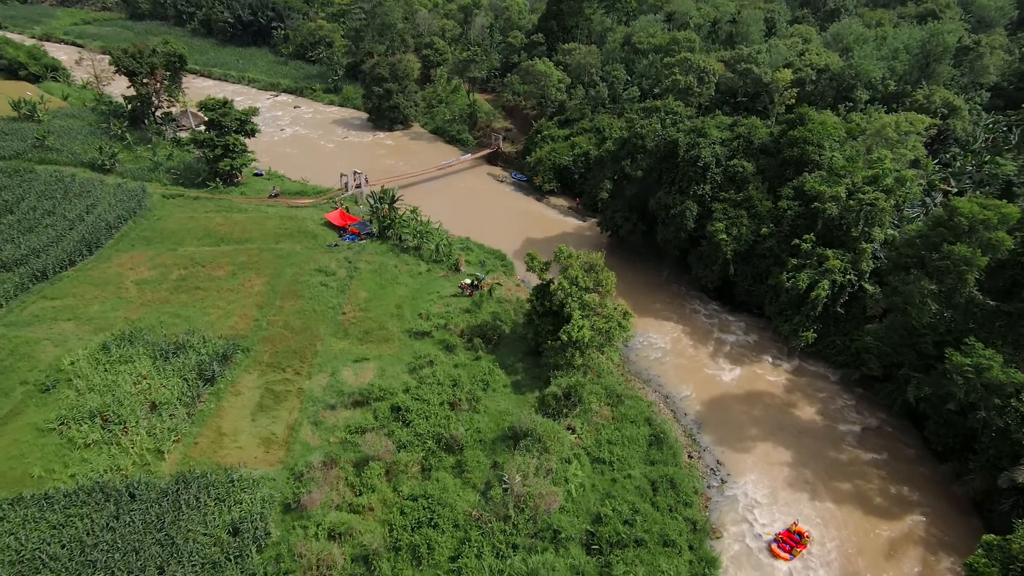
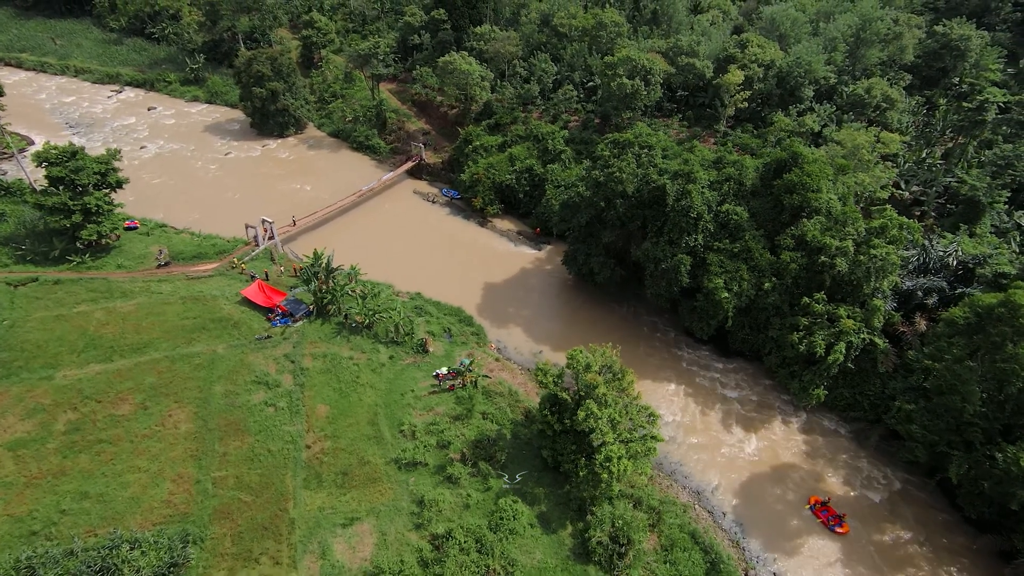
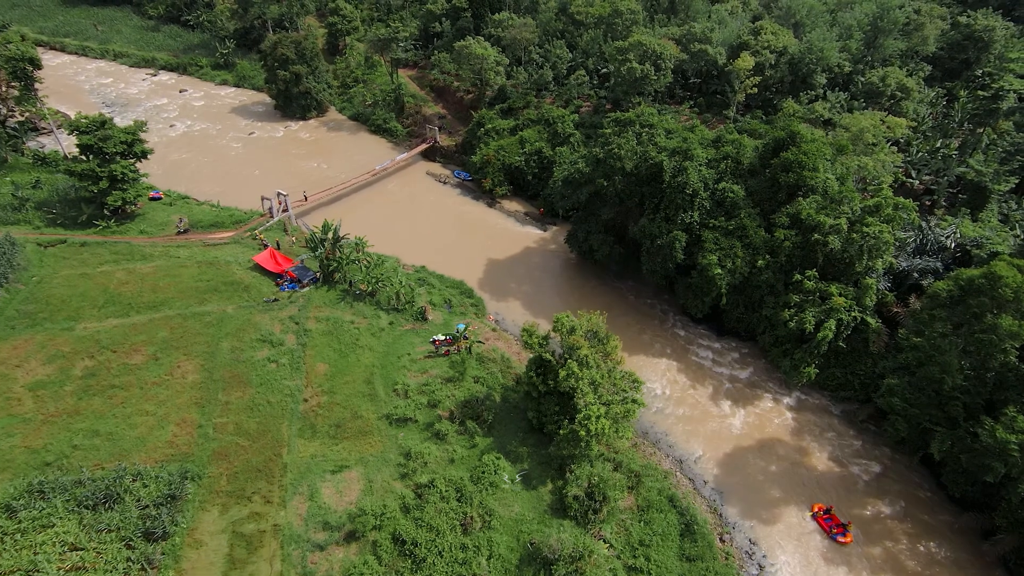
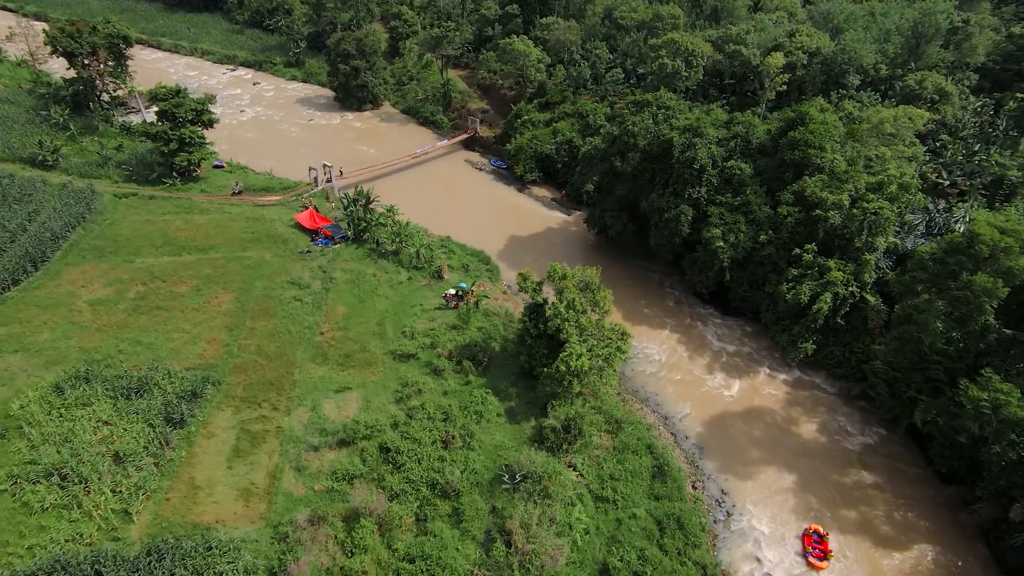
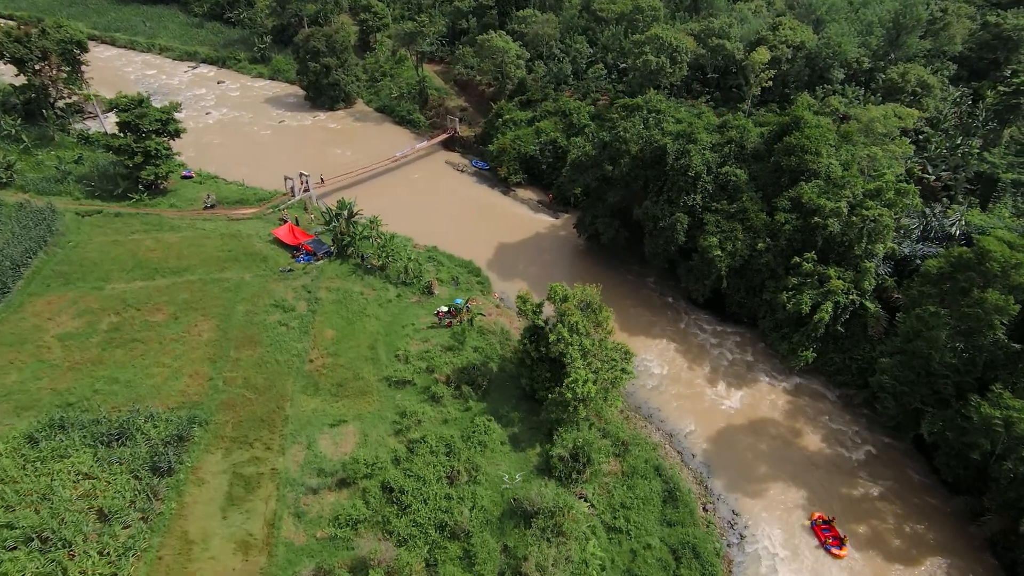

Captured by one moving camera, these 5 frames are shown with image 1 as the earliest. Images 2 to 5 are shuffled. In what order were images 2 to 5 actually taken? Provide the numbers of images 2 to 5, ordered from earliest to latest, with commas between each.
4, 5, 3, 2
